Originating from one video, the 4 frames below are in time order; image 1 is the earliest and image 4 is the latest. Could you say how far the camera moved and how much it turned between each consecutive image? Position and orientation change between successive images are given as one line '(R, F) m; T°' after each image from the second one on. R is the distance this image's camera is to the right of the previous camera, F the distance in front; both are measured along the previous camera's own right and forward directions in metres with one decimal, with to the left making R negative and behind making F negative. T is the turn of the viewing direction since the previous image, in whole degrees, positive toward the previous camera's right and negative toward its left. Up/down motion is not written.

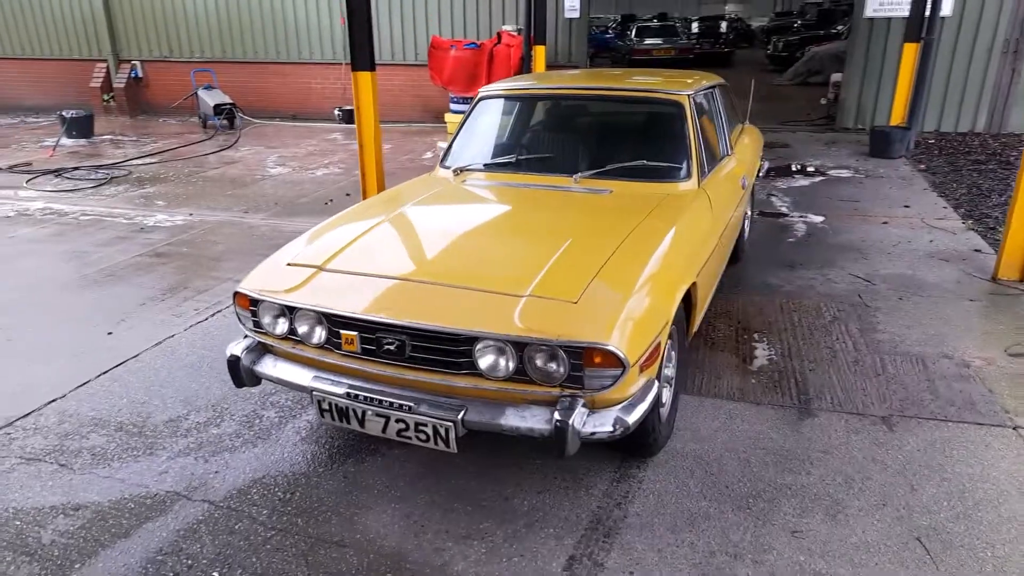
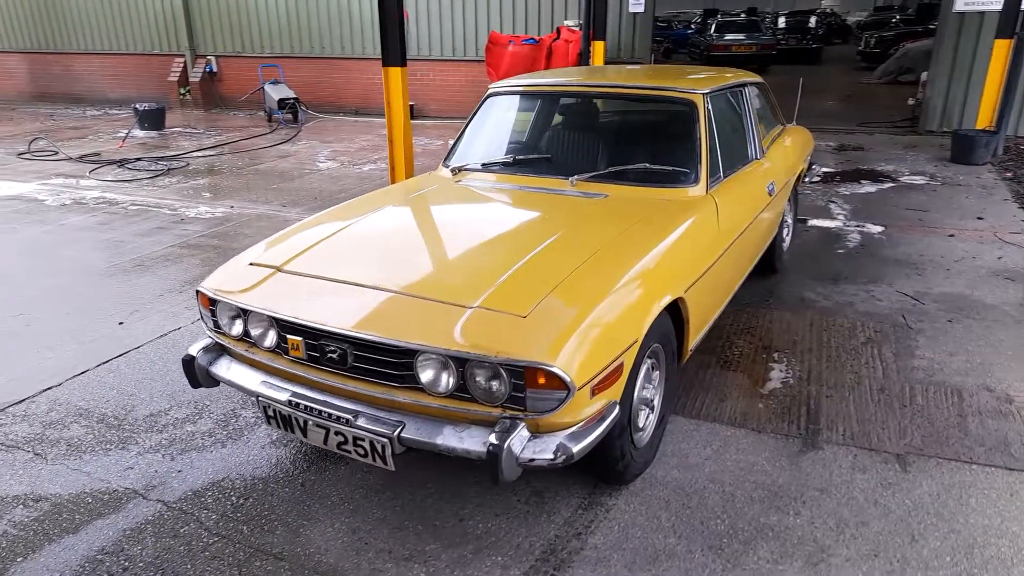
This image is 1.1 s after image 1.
(+0.4, +0.2) m; -6°
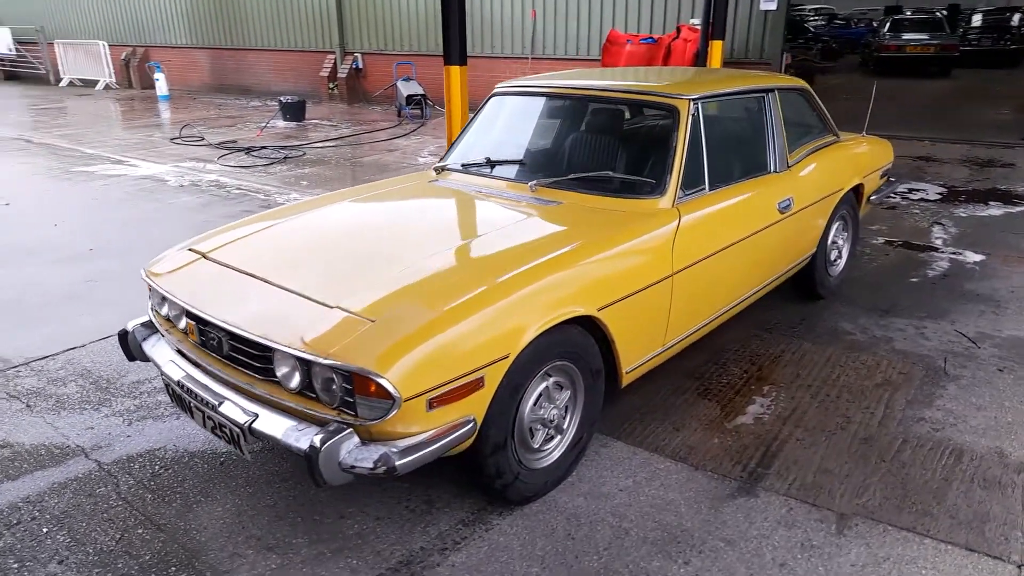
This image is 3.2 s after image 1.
(+0.9, +0.2) m; -12°
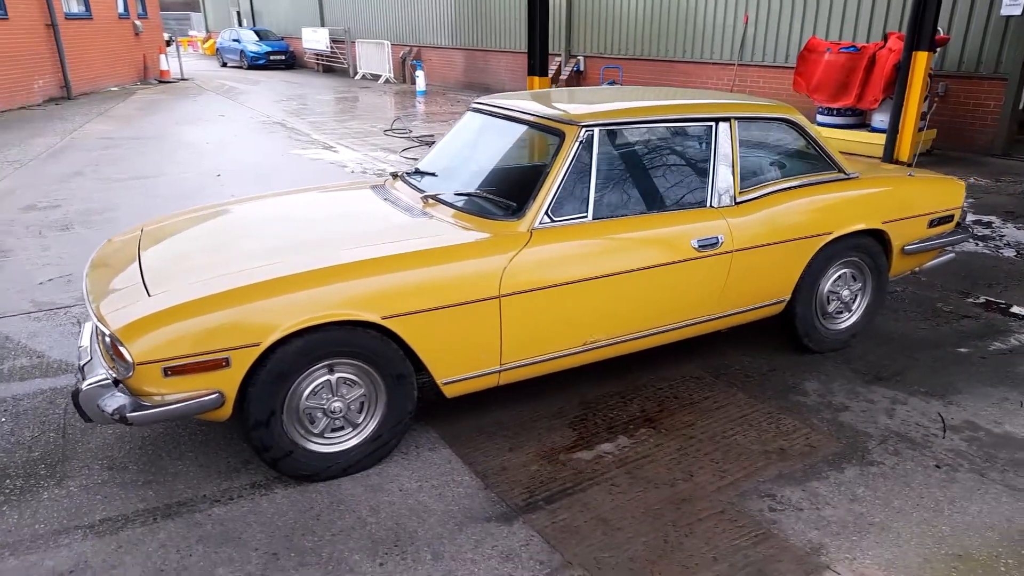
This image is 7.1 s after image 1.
(+1.8, +0.2) m; -21°
